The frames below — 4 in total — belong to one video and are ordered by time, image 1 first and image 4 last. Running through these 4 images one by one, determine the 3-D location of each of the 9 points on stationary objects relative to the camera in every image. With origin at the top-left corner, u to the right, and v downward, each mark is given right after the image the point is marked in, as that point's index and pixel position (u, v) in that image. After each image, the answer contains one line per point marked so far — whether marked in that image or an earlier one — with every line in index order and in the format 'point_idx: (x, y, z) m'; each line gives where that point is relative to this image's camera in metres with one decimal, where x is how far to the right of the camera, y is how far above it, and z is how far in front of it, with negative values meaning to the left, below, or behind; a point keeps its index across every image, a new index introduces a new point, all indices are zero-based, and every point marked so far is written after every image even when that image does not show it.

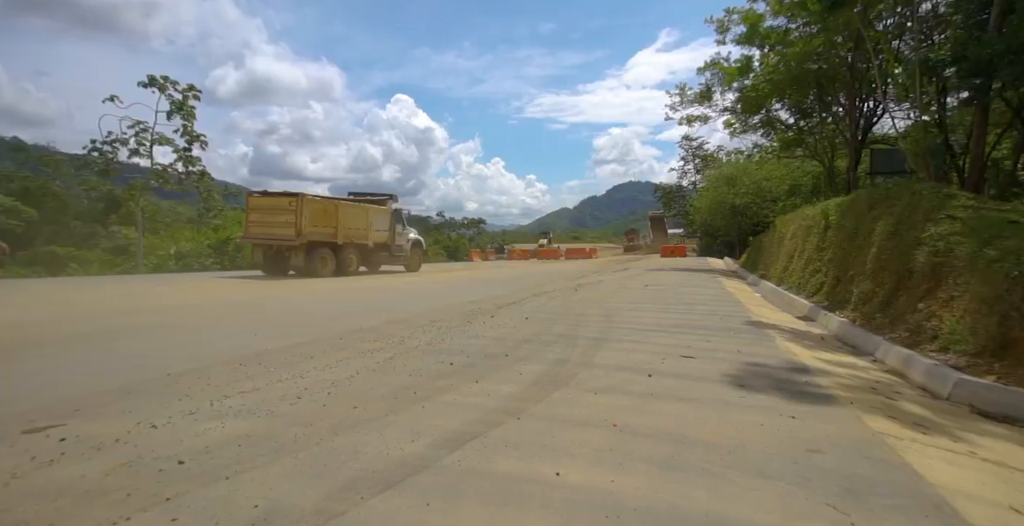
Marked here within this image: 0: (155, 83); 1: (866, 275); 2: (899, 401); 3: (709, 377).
0: (-13.6, +6.9, +19.3) m
1: (+6.9, -0.2, +10.0) m
2: (+3.8, -1.4, +5.1) m
3: (+2.1, -1.3, +5.6) m
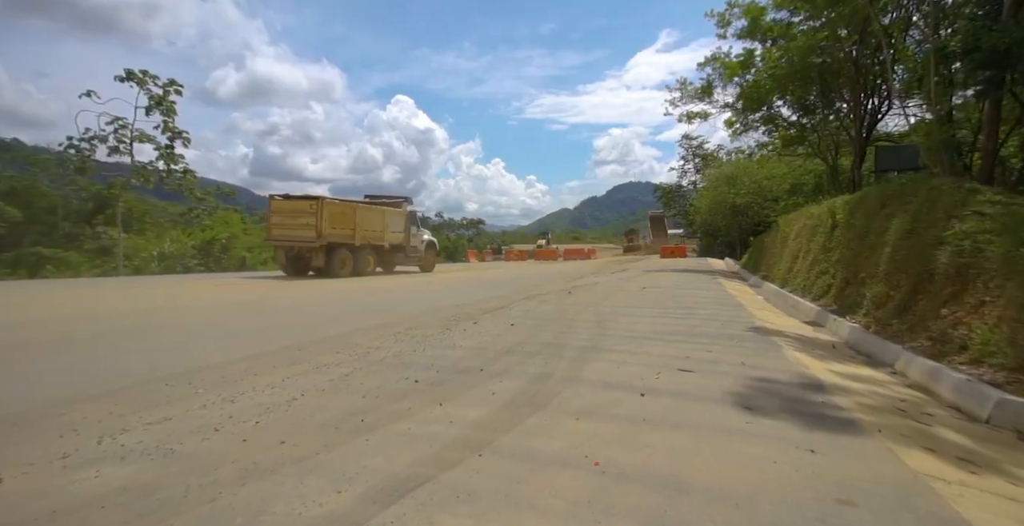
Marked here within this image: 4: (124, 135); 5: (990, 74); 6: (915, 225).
0: (-13.8, +6.8, +18.6) m
1: (+6.6, -0.3, +9.3) m
2: (+3.6, -1.4, +4.3) m
3: (+1.9, -1.3, +4.9) m
4: (-14.8, +4.9, +19.5) m
5: (+11.2, +4.4, +12.0) m
6: (+6.7, +0.6, +8.4) m
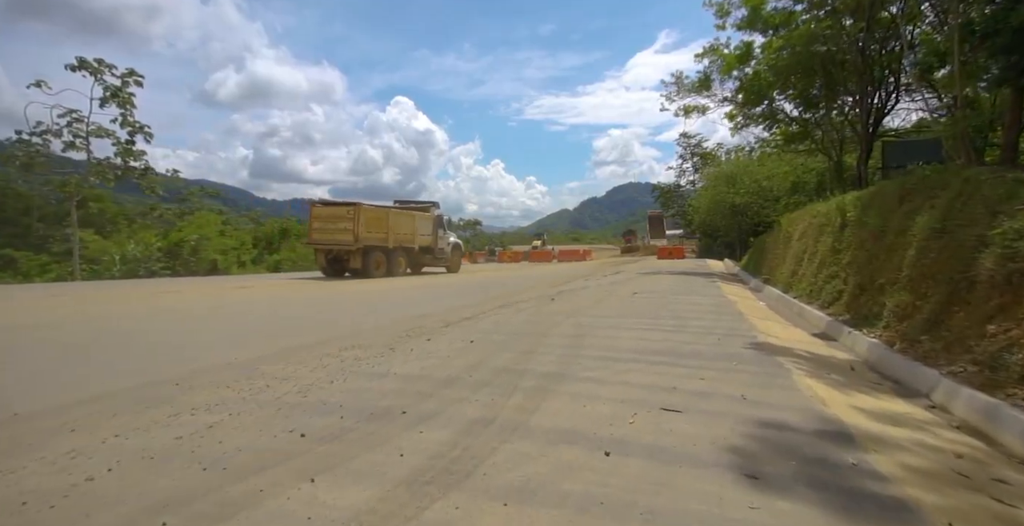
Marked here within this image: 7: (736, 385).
0: (-14.4, +6.7, +17.3) m
1: (+6.1, -0.3, +8.0) m
2: (+3.0, -1.4, +3.0) m
3: (+1.3, -1.3, +3.6) m
4: (-15.4, +4.7, +18.2) m
5: (+10.6, +4.4, +10.7) m
6: (+6.1, +0.6, +7.2) m
7: (+2.4, -1.3, +5.4) m
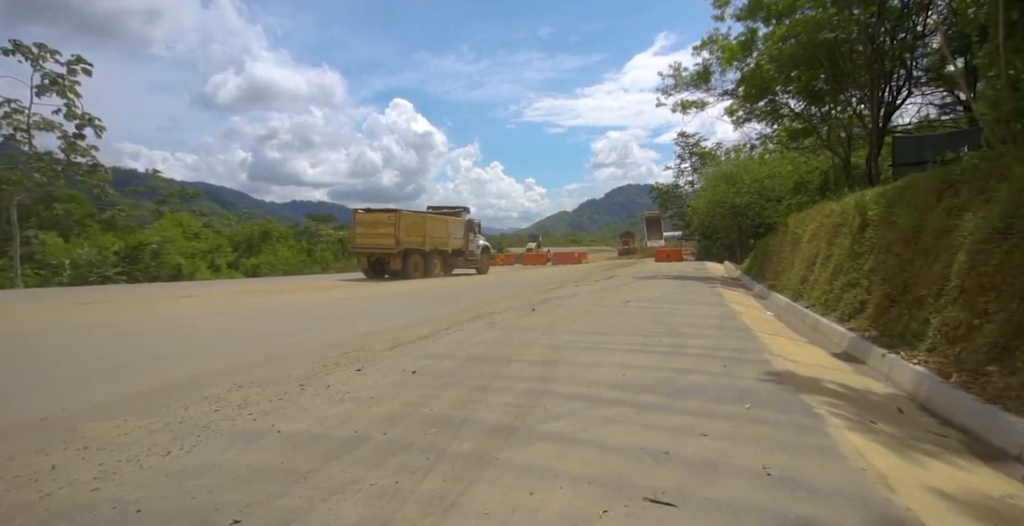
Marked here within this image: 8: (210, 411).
0: (-15.0, +6.5, +15.8) m
1: (+5.5, -0.4, +6.4) m
2: (+2.5, -1.5, +1.5) m
3: (+0.8, -1.4, +2.0) m
4: (-15.9, +4.5, +16.6) m
5: (+10.1, +4.3, +9.2) m
6: (+5.5, +0.5, +5.6) m
7: (+1.8, -1.4, +3.8) m
8: (-2.6, -1.2, +4.3) m
